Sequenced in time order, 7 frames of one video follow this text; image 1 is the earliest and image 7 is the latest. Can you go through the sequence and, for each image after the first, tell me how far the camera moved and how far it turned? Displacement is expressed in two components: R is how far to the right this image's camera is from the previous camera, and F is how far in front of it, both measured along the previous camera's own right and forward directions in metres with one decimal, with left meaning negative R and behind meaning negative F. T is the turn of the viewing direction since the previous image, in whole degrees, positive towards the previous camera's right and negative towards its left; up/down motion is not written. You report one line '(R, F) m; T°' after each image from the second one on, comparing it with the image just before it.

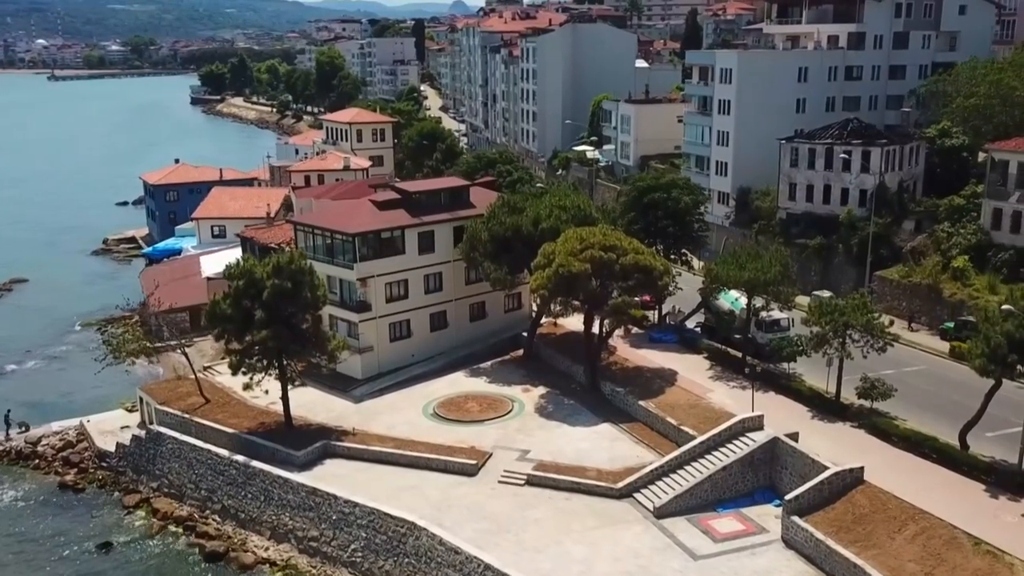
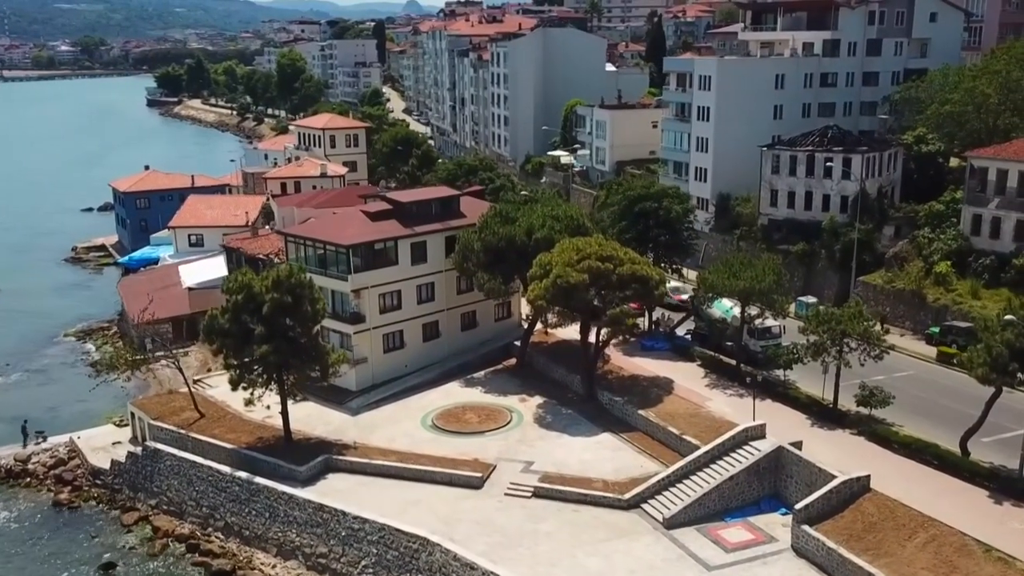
(-1.3, 0.0) m; +2°
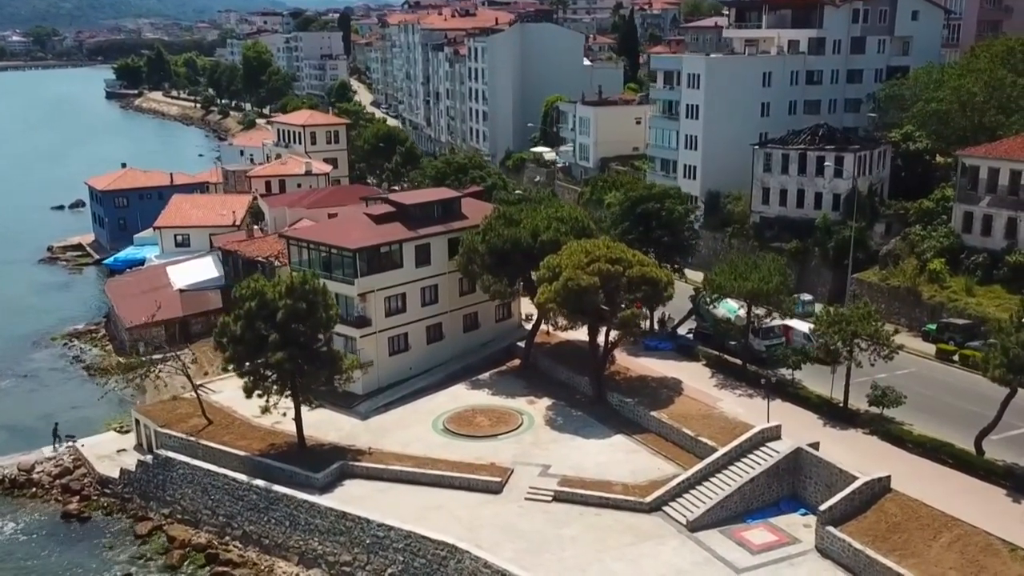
(-1.7, 0.0) m; +2°
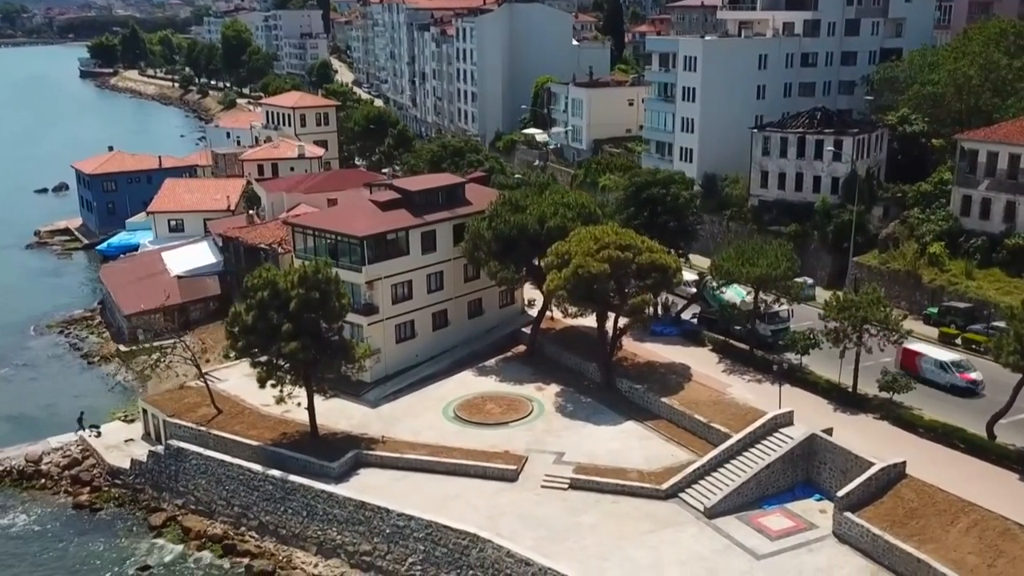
(-1.1, 0.0) m; +1°
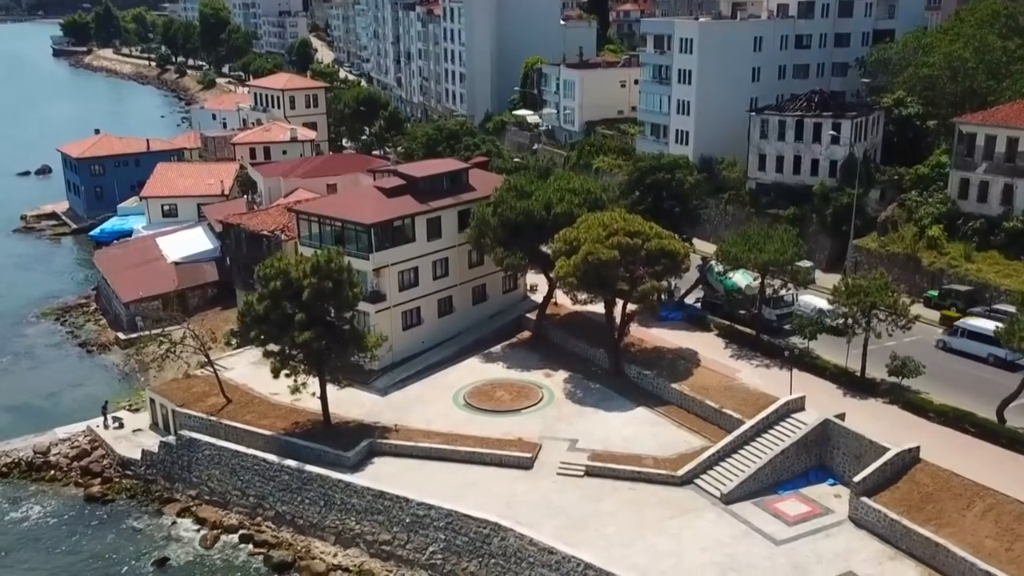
(-1.1, 0.0) m; +1°
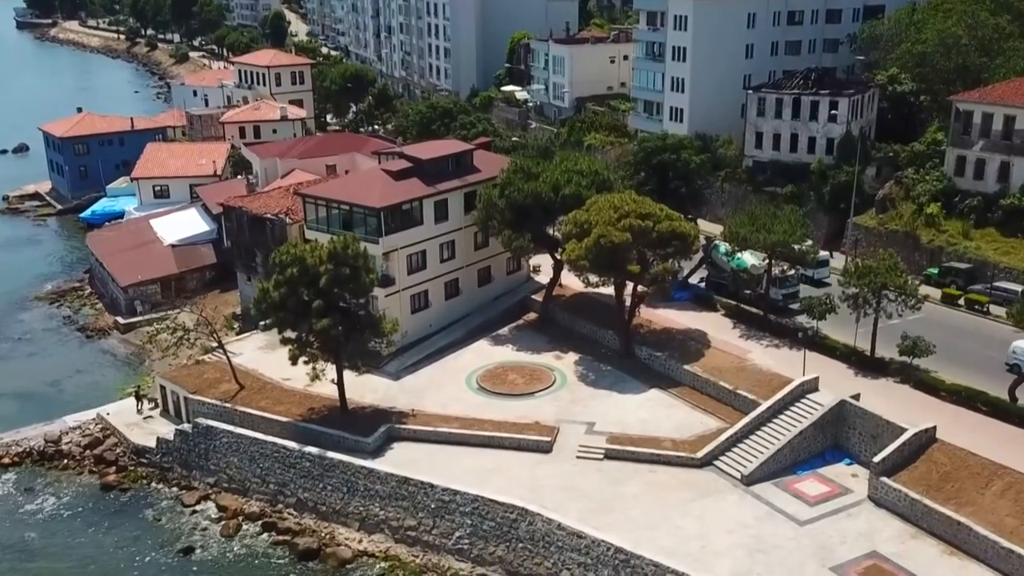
(-1.4, 0.0) m; +1°
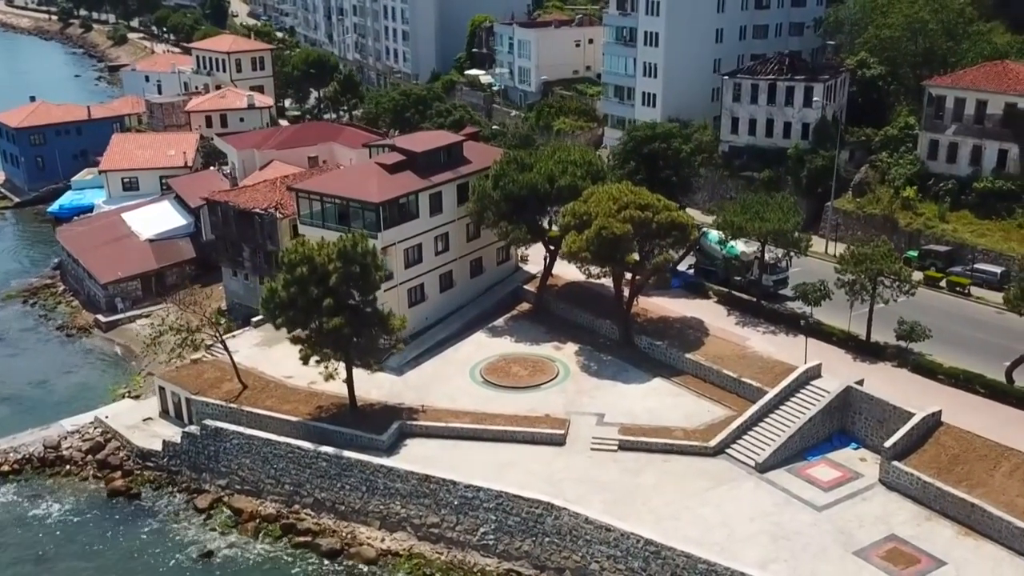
(-2.2, -0.1) m; +3°
